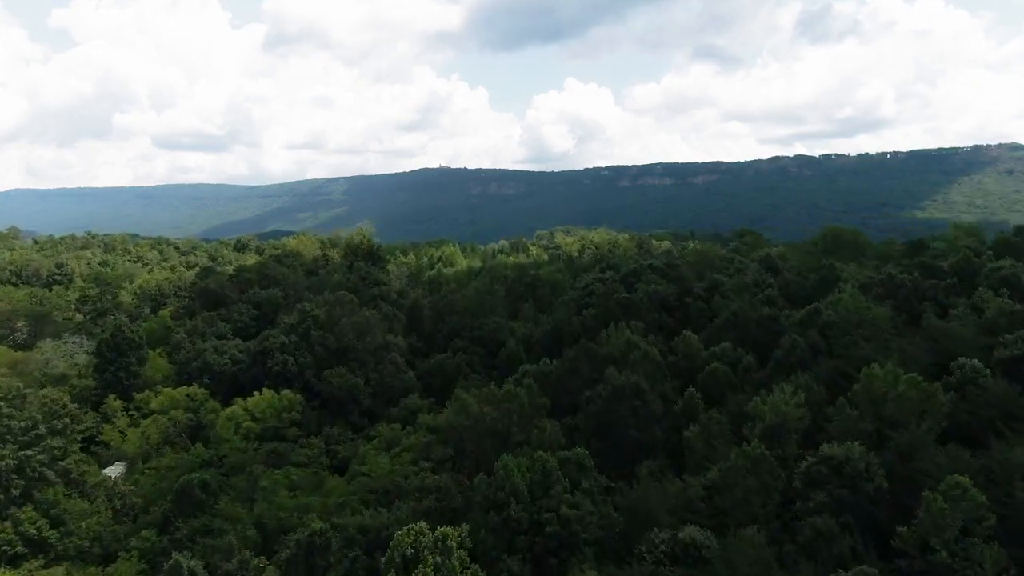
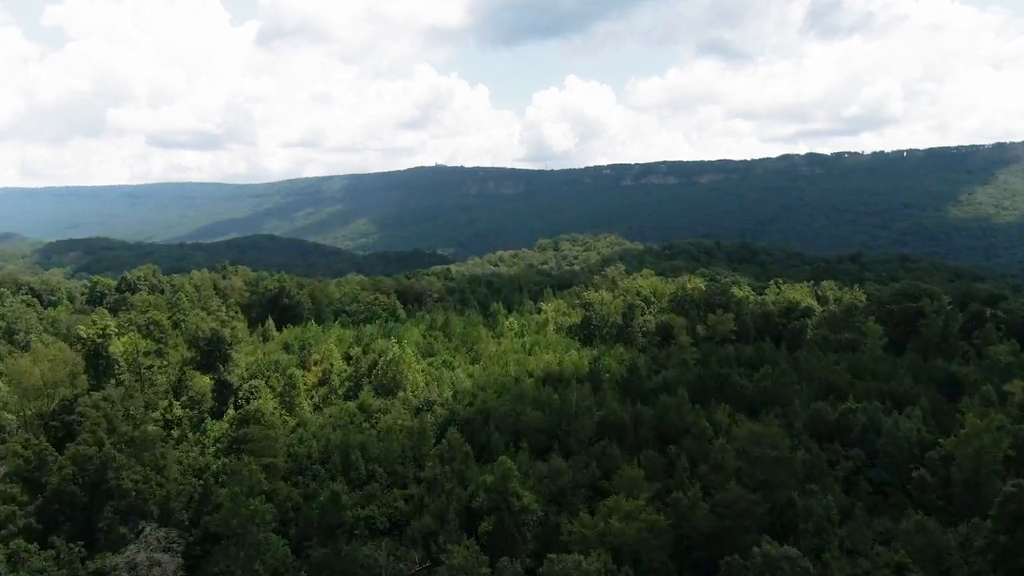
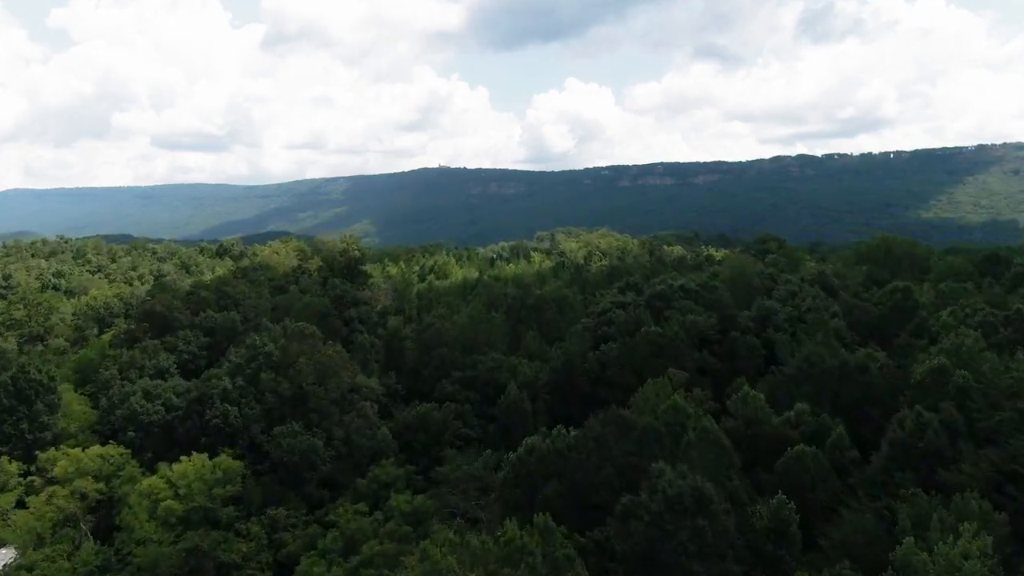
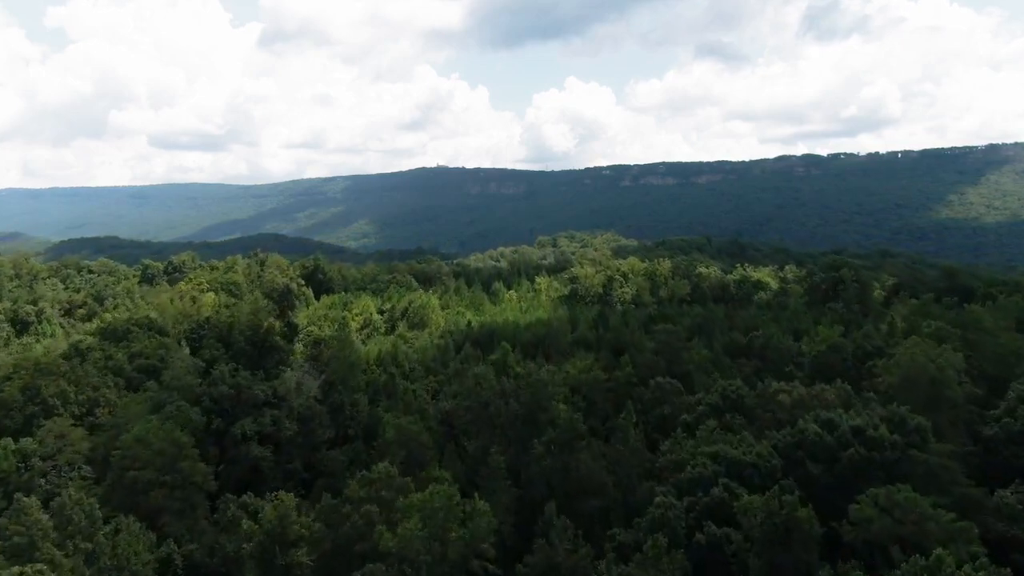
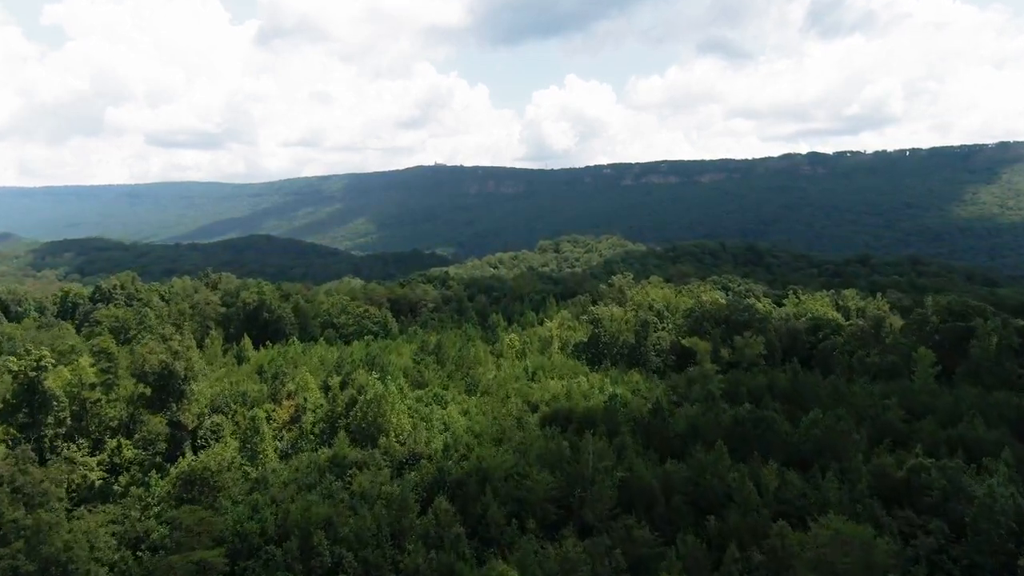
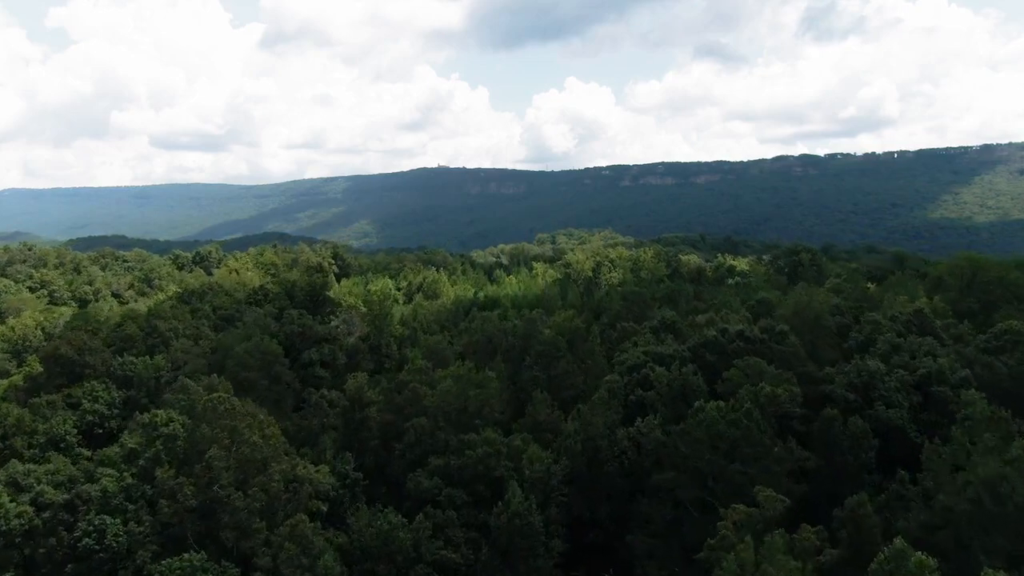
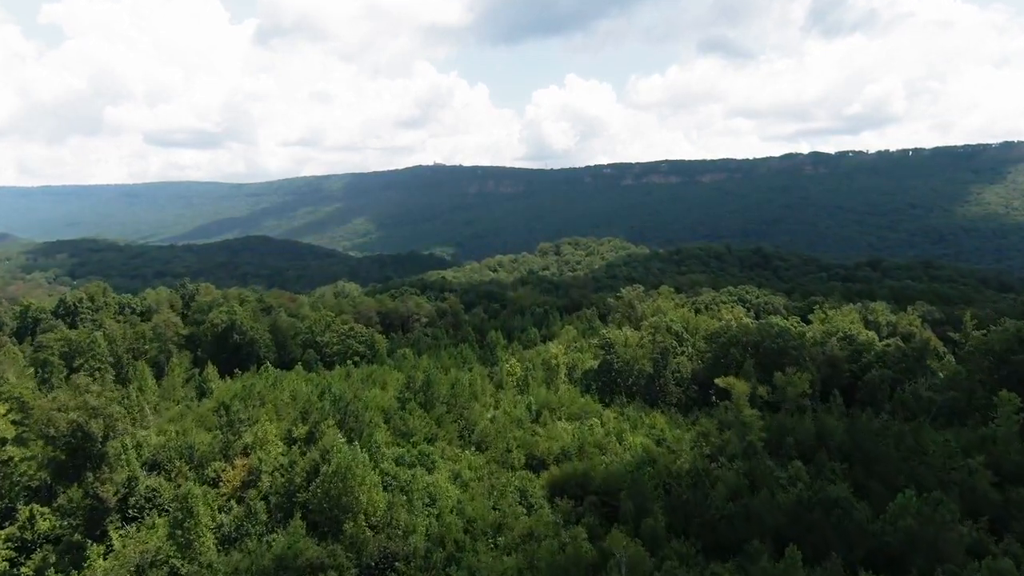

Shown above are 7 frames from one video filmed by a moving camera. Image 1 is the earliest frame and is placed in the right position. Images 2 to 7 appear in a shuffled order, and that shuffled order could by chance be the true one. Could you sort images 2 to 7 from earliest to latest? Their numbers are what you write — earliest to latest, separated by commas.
3, 6, 4, 2, 5, 7
